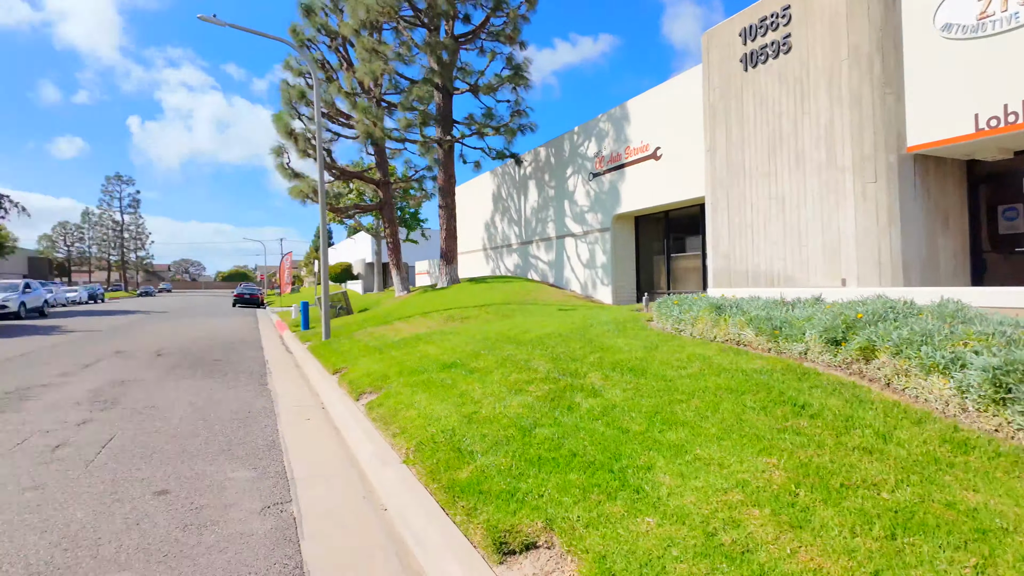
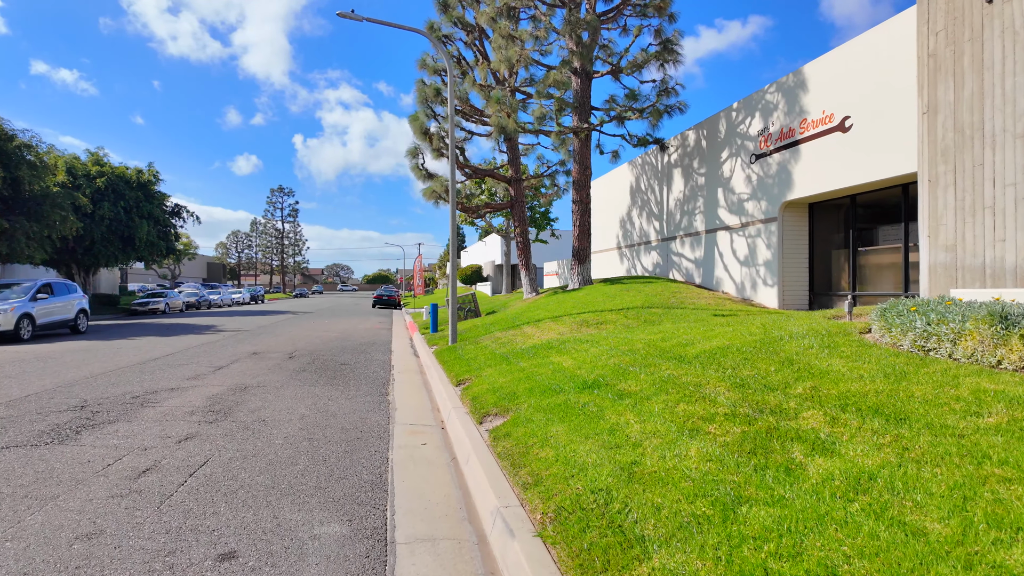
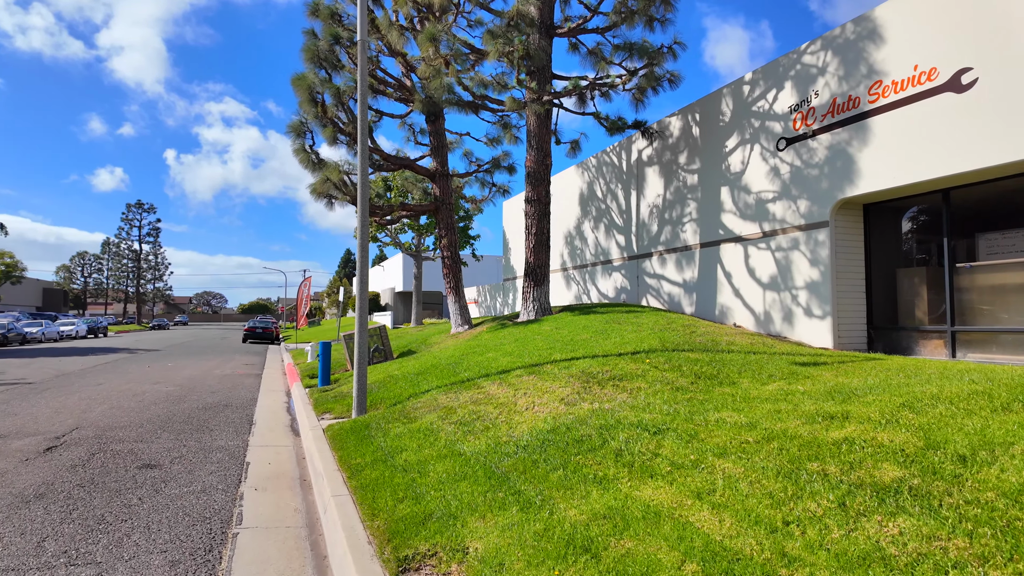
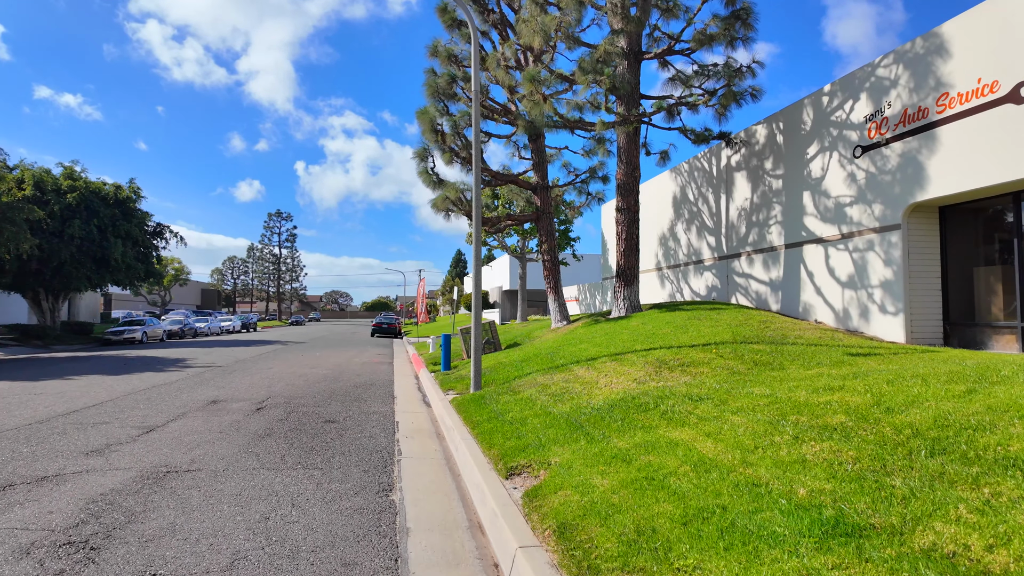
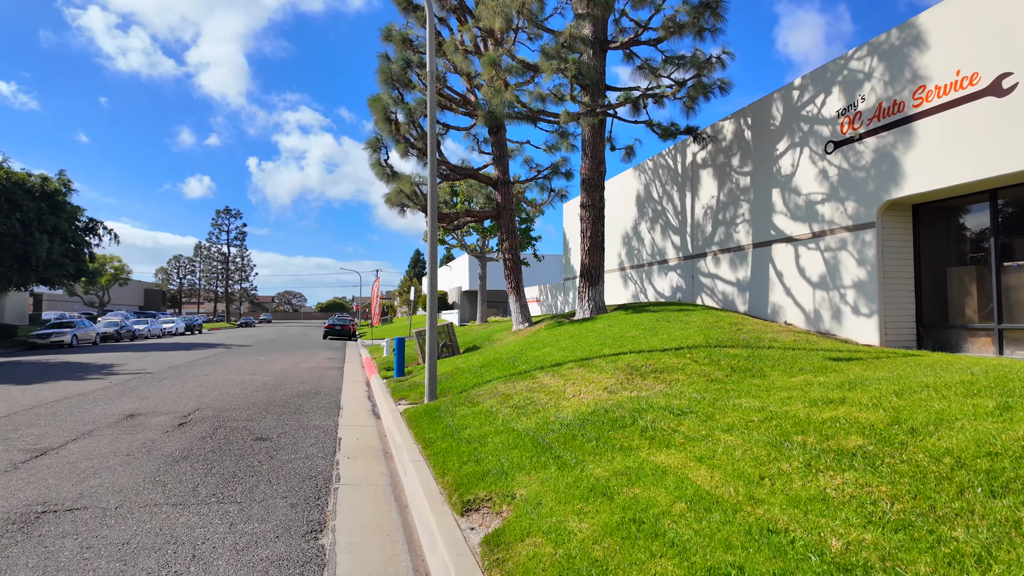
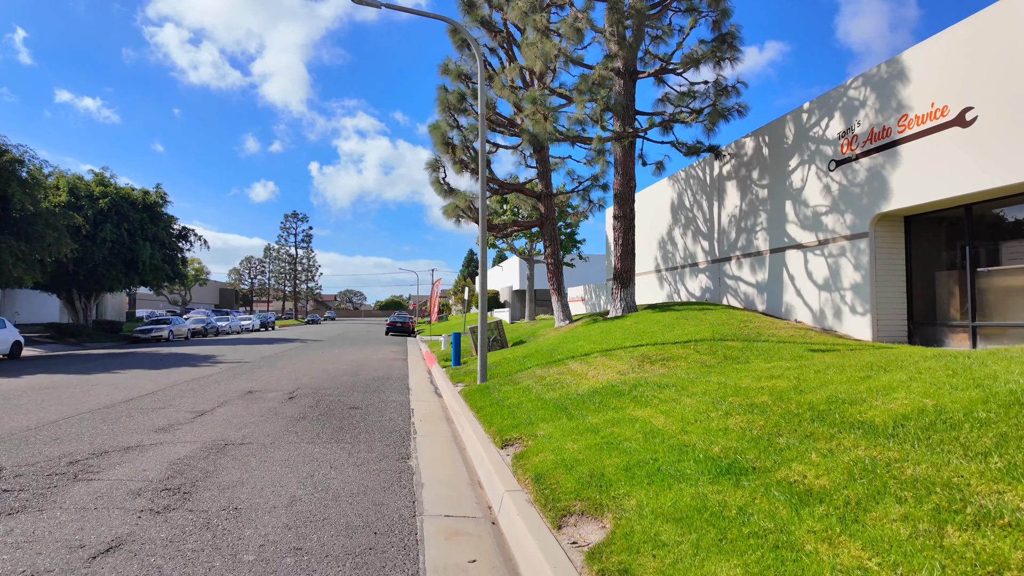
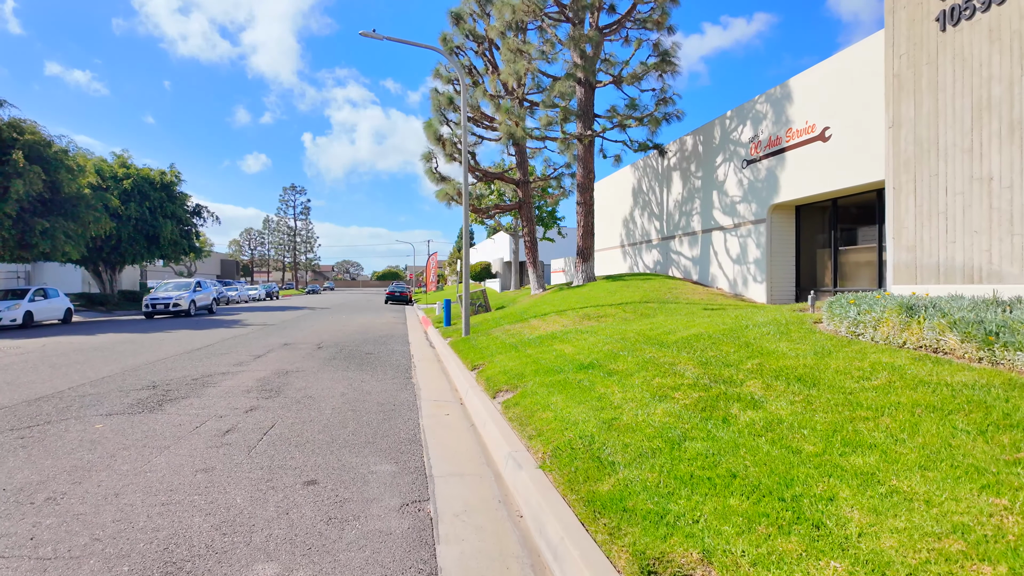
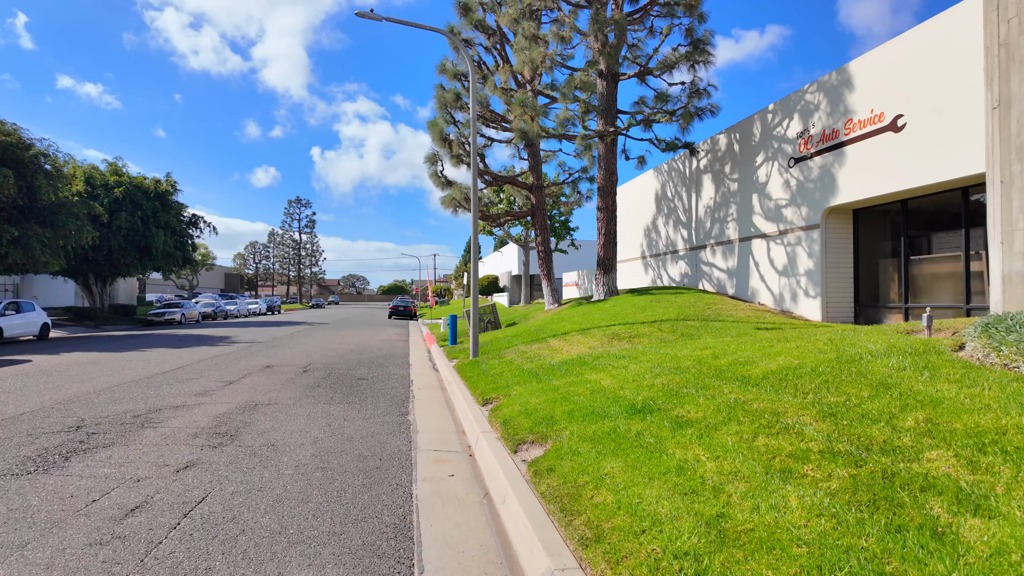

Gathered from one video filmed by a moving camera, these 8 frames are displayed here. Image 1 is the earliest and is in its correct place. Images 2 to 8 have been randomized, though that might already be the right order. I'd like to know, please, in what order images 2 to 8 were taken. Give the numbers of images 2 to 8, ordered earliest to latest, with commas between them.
7, 2, 8, 6, 4, 5, 3
